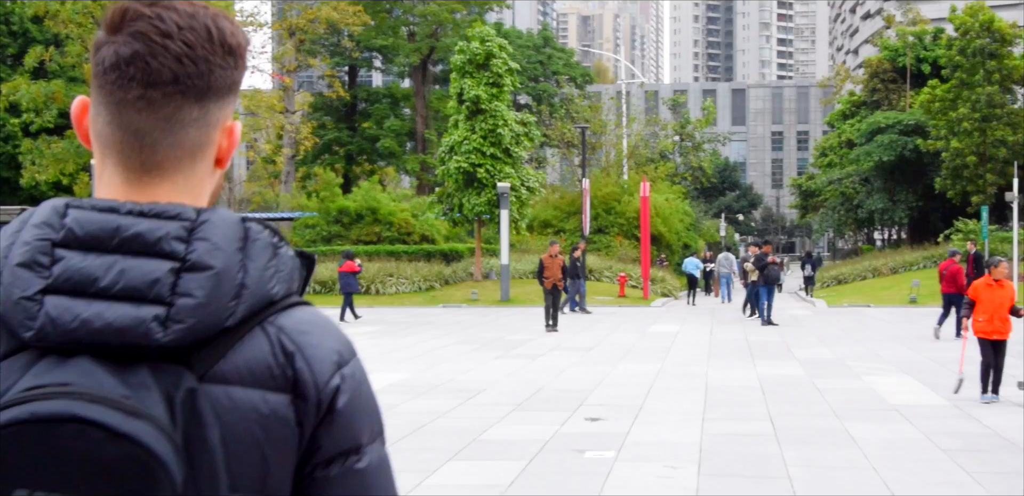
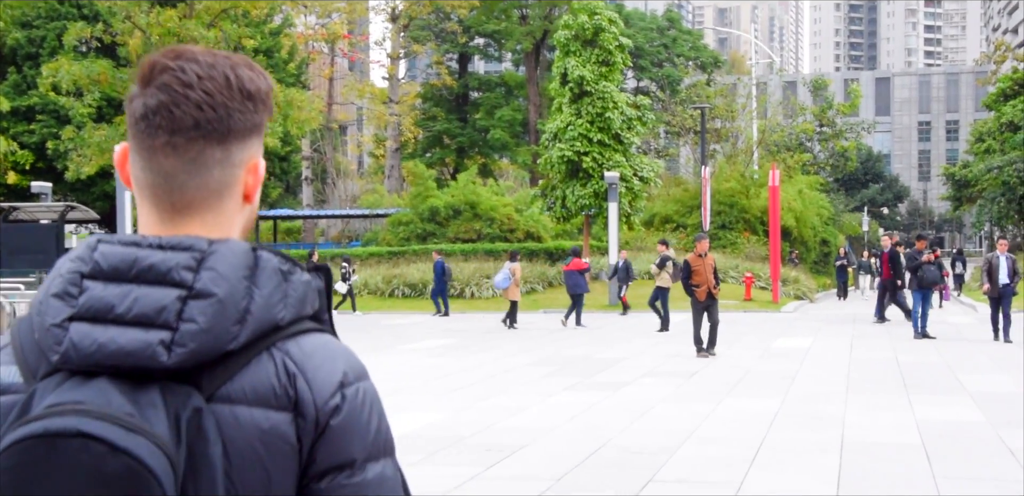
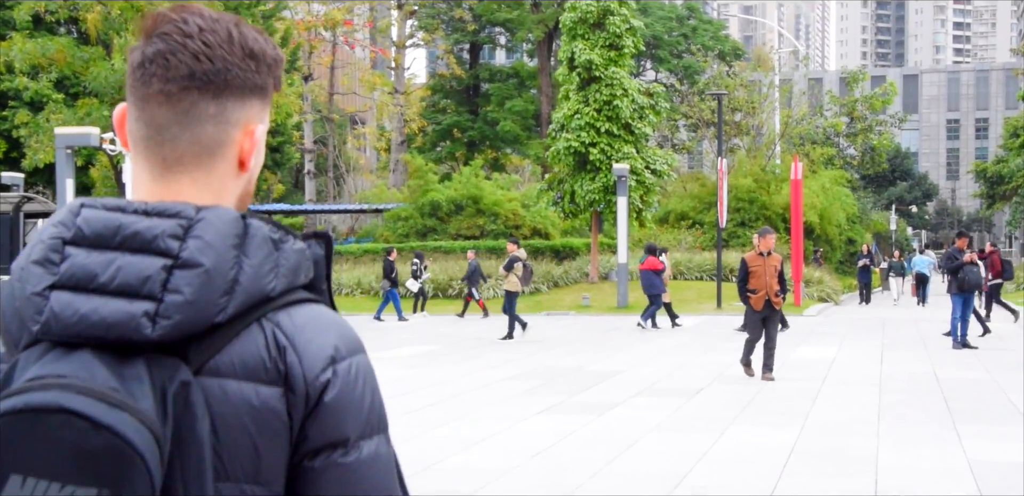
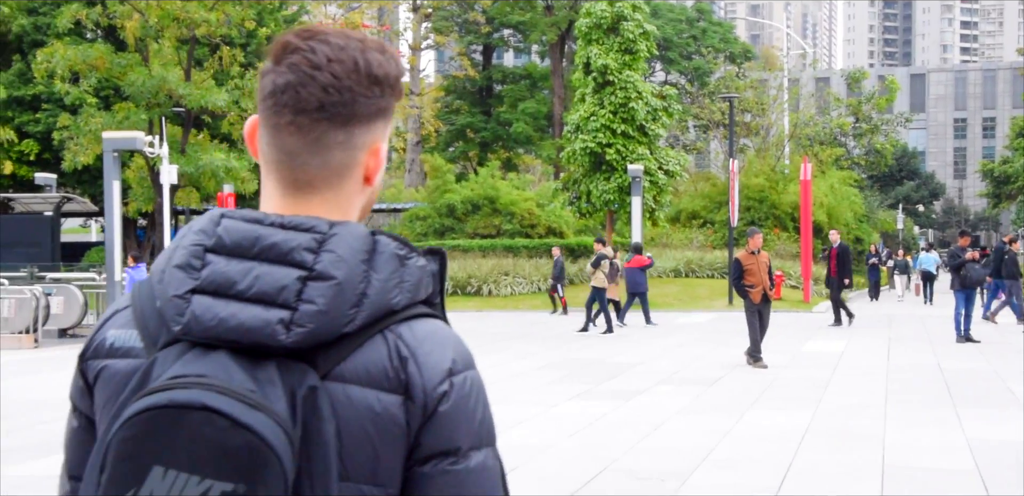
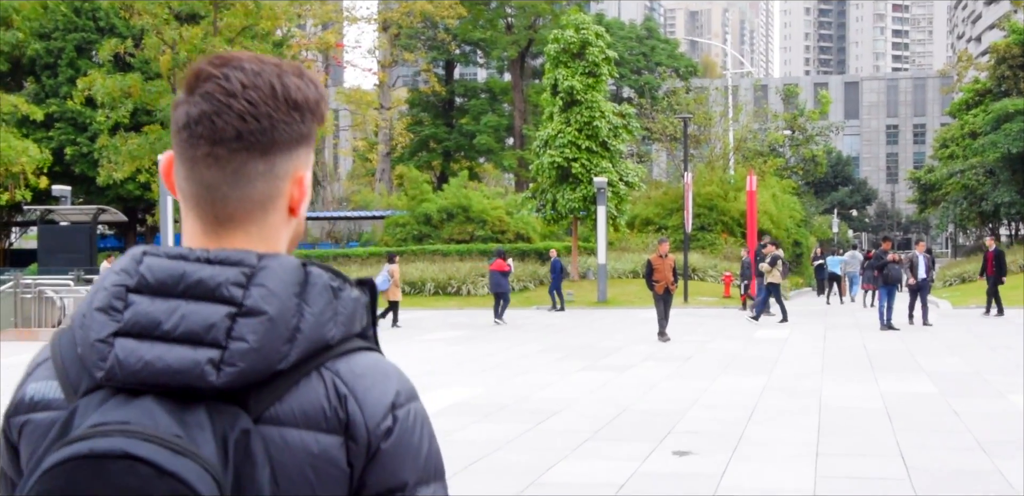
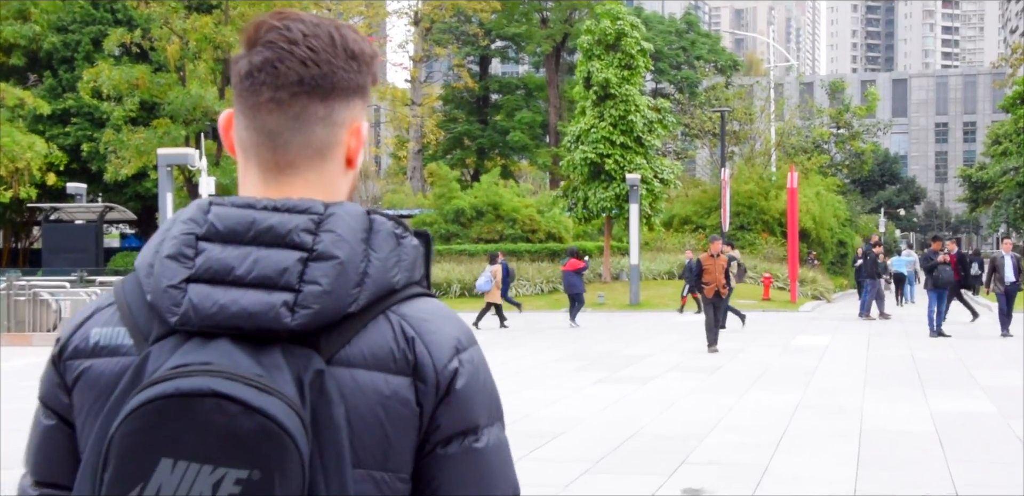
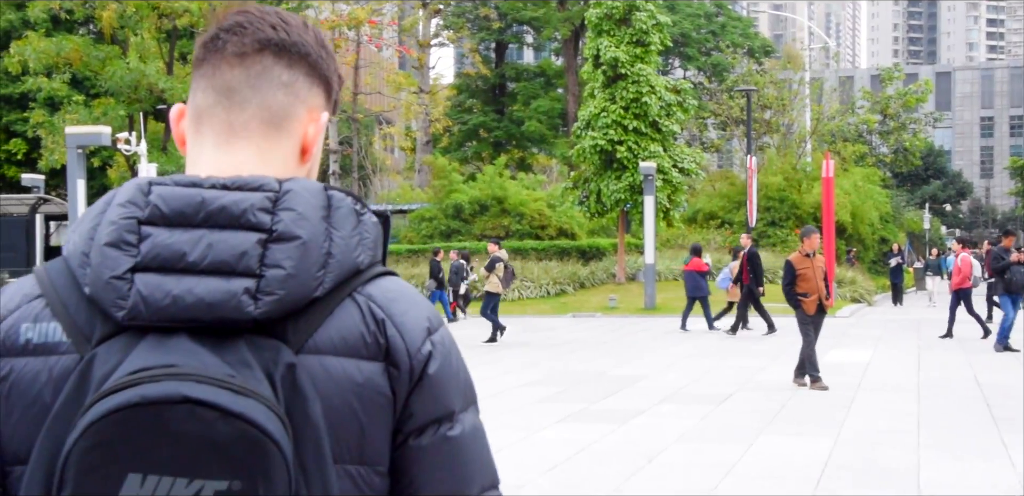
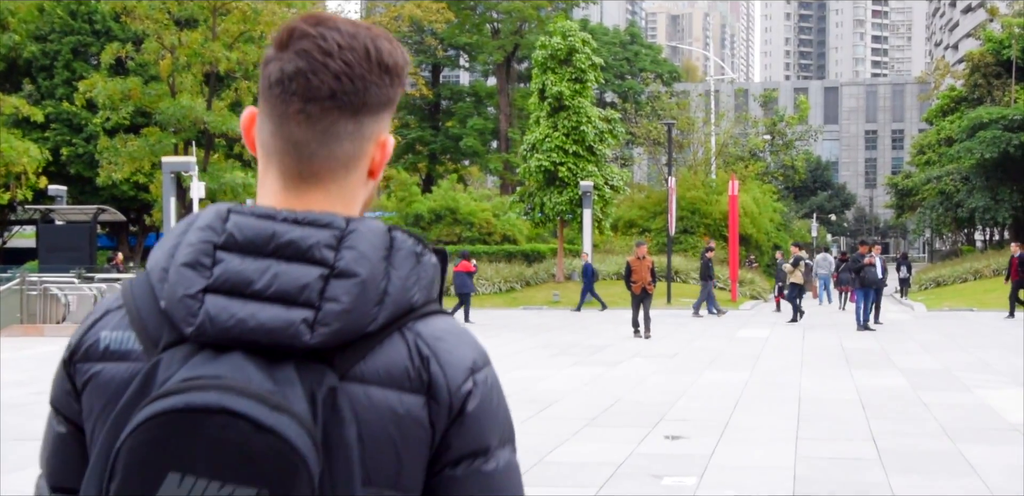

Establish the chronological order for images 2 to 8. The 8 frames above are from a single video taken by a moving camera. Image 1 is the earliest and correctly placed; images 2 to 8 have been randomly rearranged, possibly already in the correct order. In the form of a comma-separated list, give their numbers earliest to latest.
8, 5, 6, 2, 4, 3, 7
